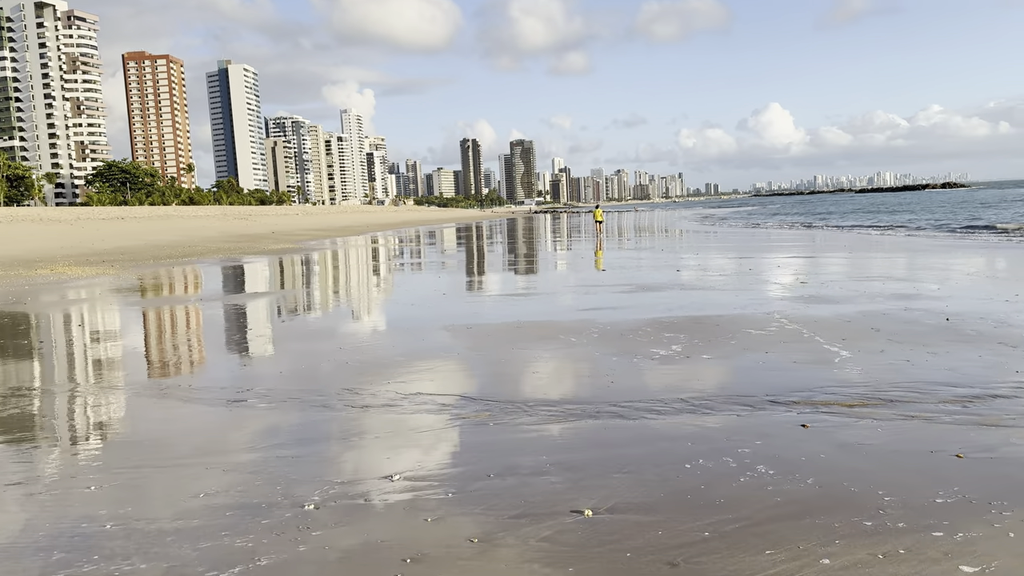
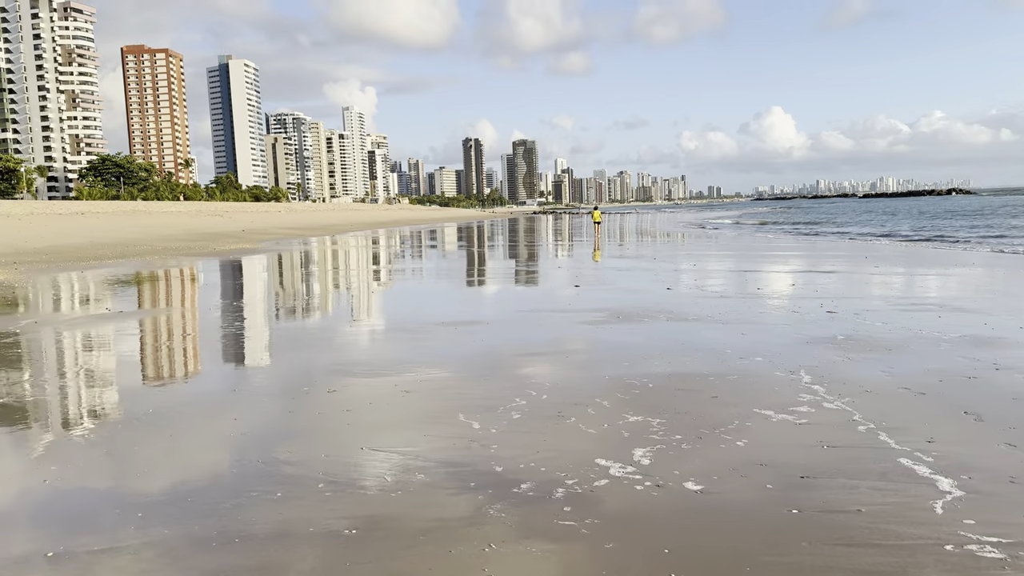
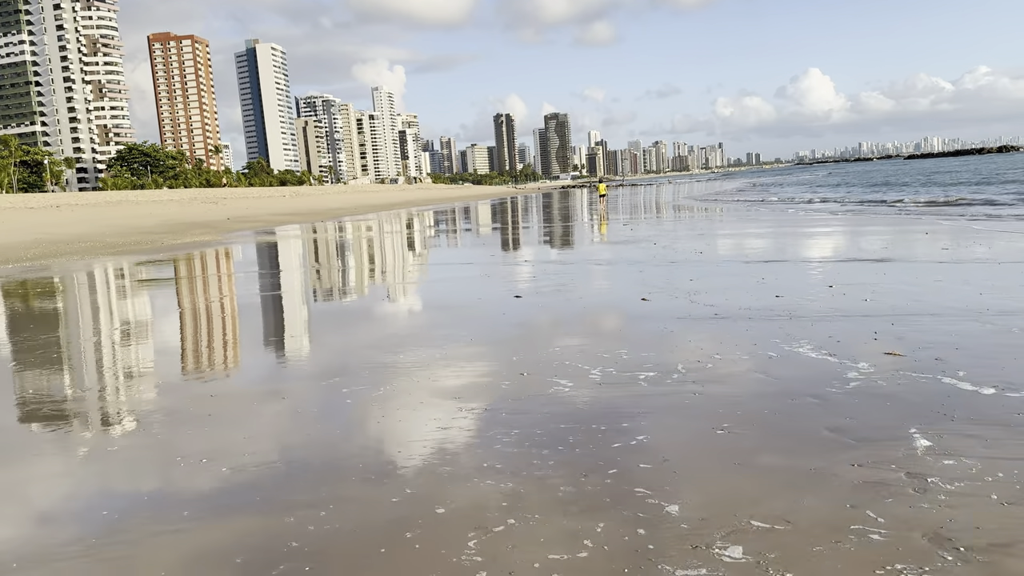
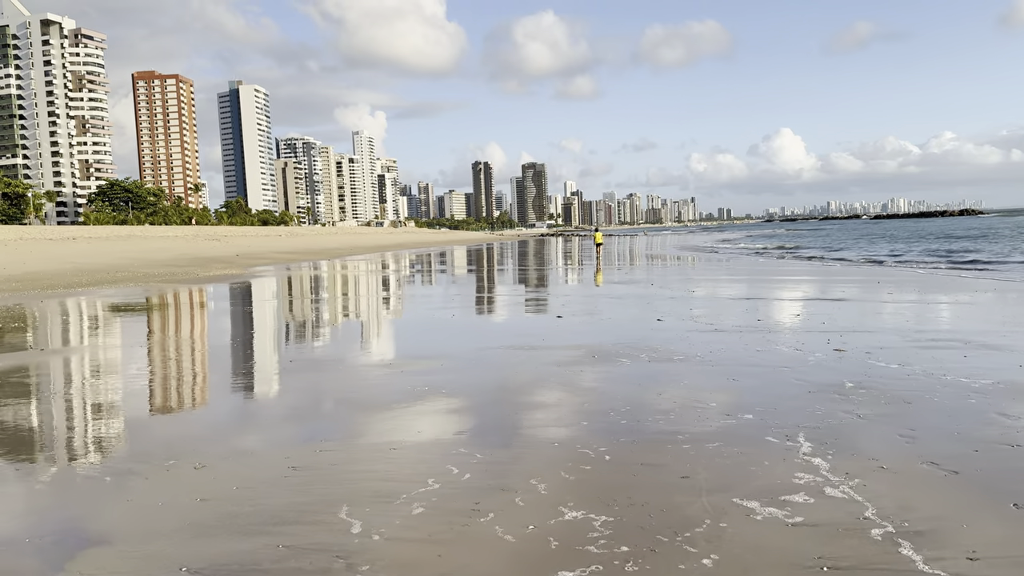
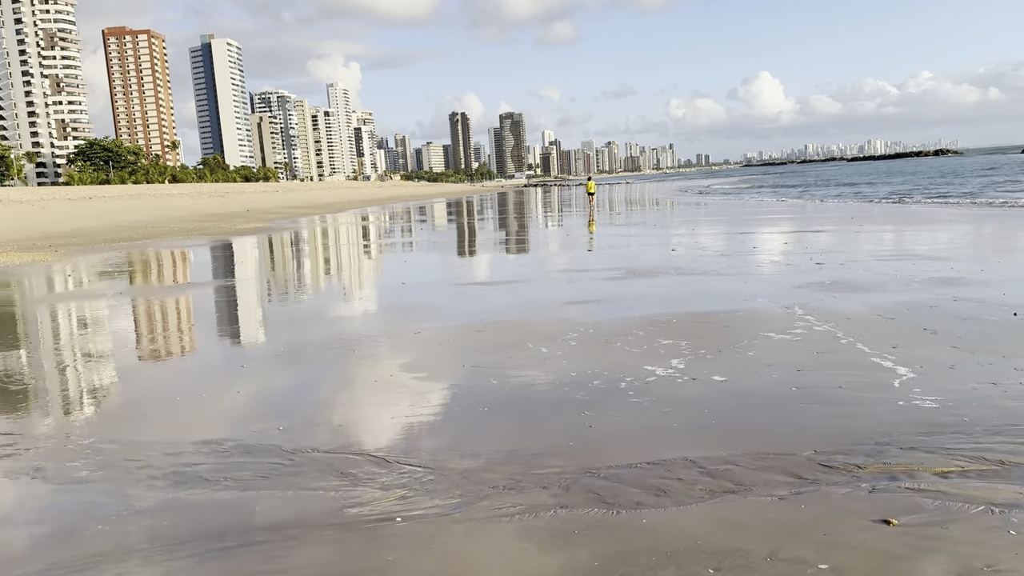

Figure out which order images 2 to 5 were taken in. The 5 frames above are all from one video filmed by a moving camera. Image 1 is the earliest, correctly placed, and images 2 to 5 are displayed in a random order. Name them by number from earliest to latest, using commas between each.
5, 2, 4, 3
